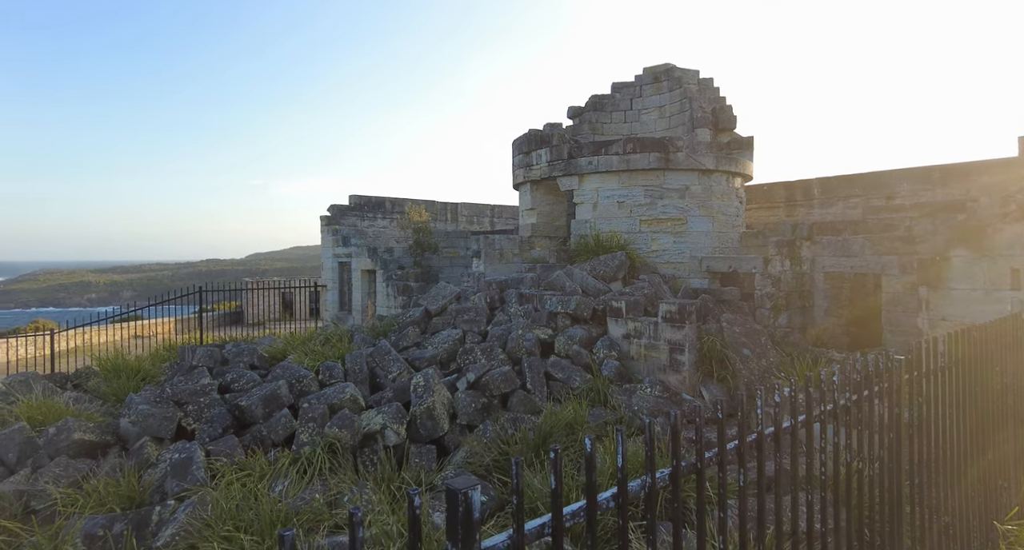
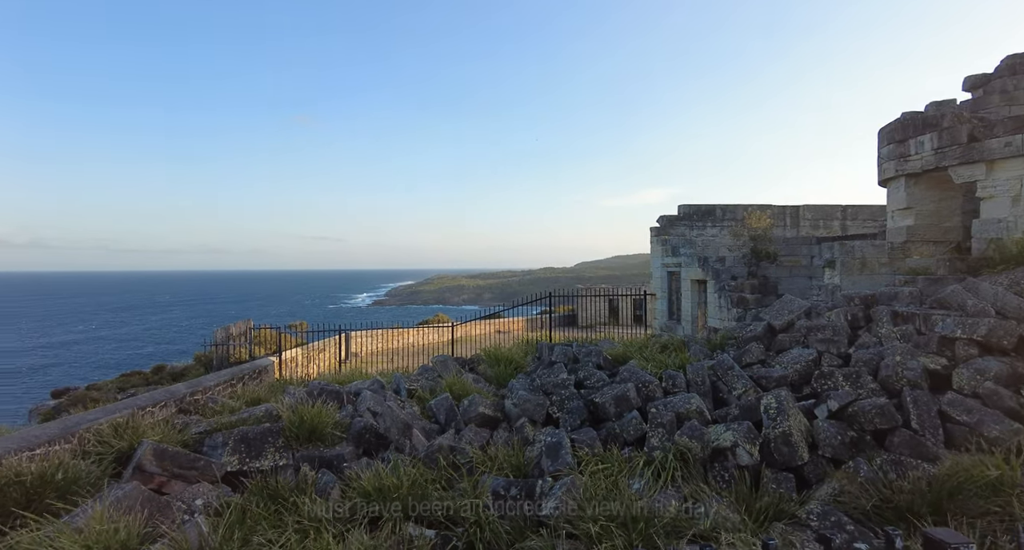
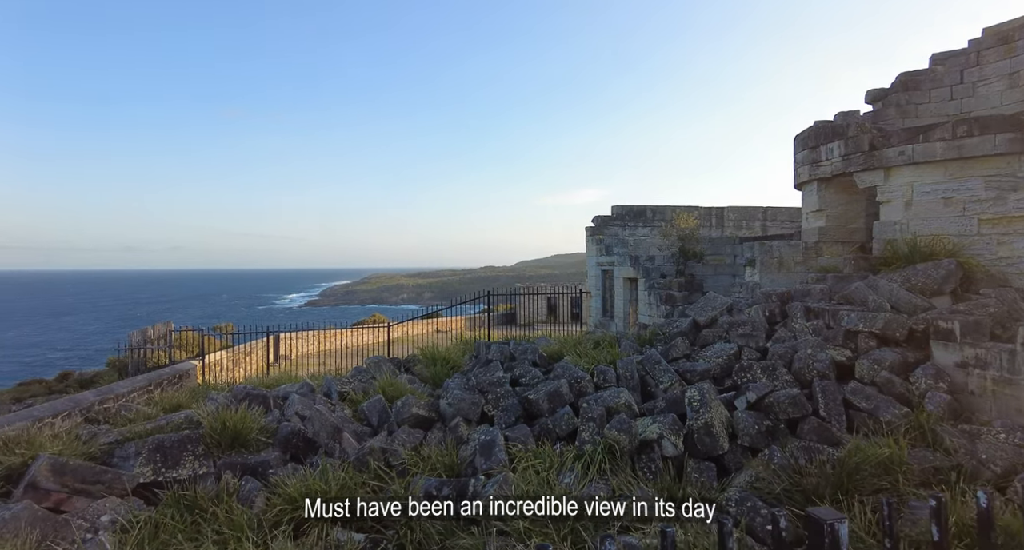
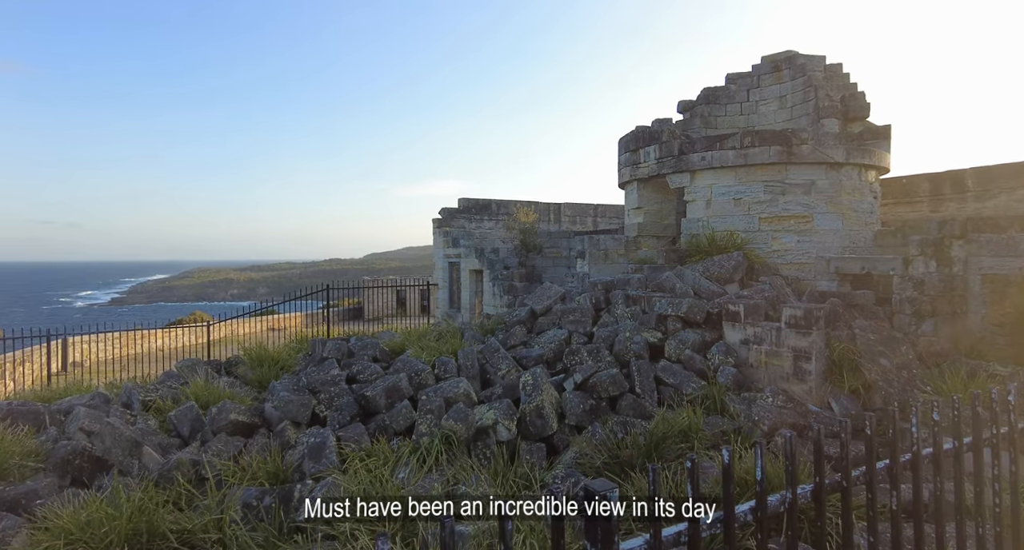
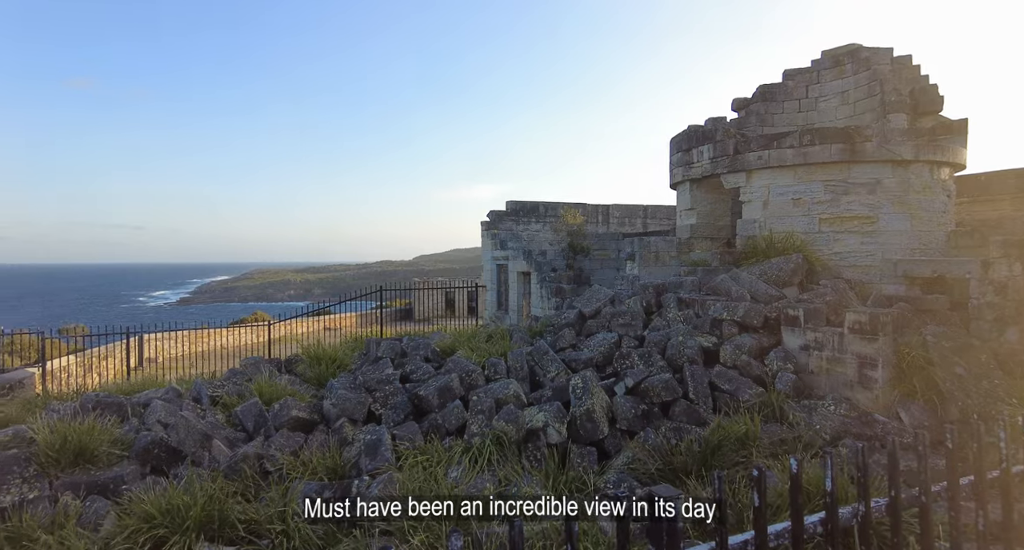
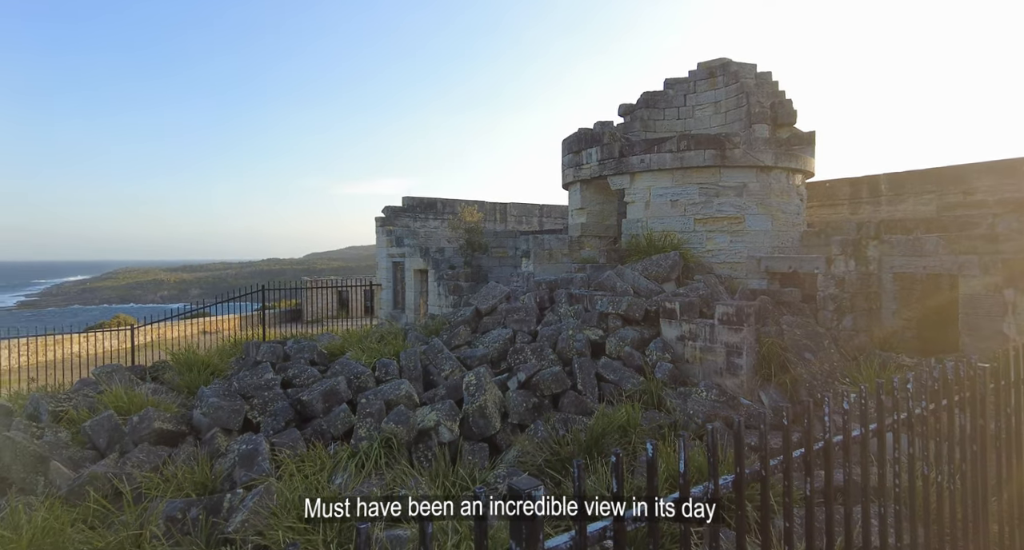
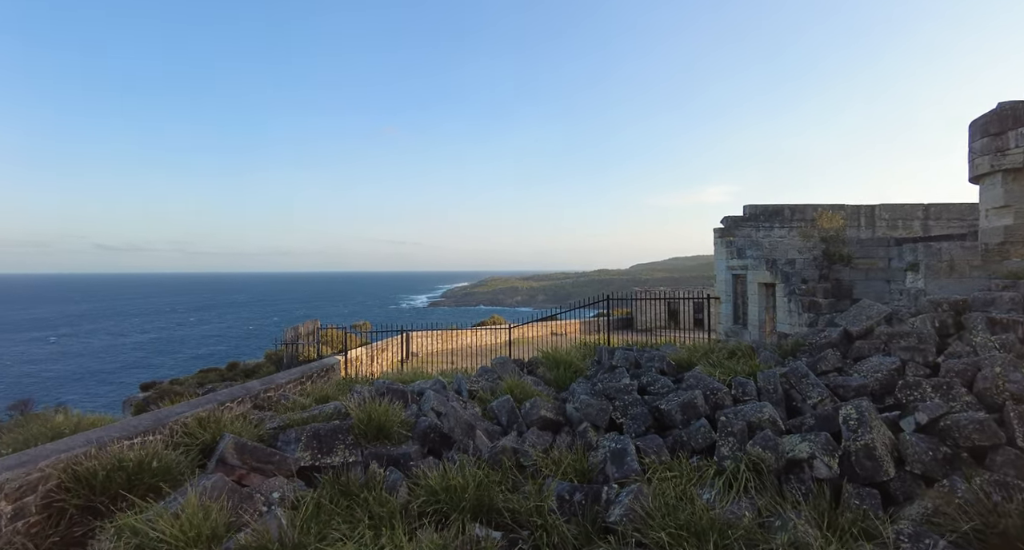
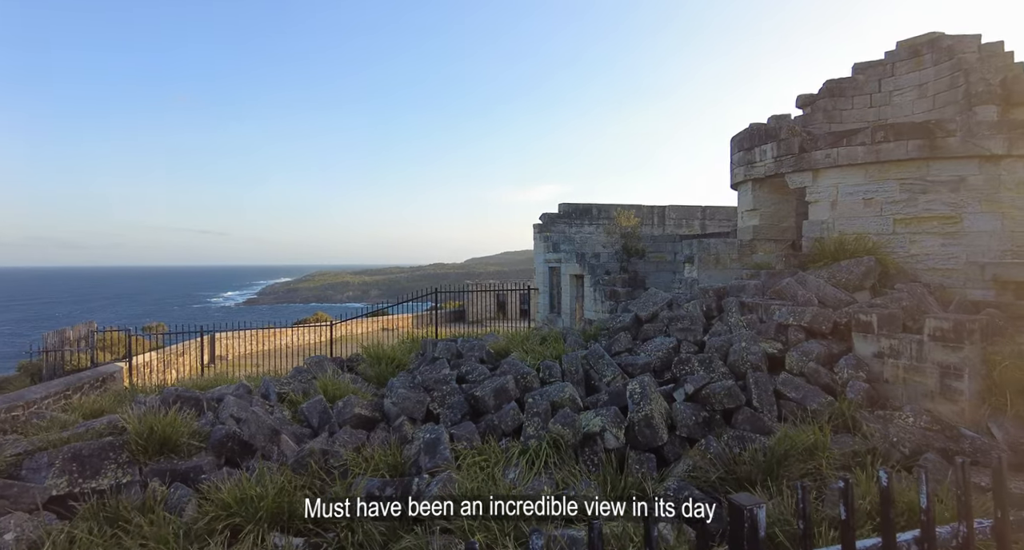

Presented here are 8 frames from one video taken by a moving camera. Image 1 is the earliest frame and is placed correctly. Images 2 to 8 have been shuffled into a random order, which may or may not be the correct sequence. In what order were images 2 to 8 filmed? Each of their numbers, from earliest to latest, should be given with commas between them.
6, 4, 5, 8, 3, 2, 7
